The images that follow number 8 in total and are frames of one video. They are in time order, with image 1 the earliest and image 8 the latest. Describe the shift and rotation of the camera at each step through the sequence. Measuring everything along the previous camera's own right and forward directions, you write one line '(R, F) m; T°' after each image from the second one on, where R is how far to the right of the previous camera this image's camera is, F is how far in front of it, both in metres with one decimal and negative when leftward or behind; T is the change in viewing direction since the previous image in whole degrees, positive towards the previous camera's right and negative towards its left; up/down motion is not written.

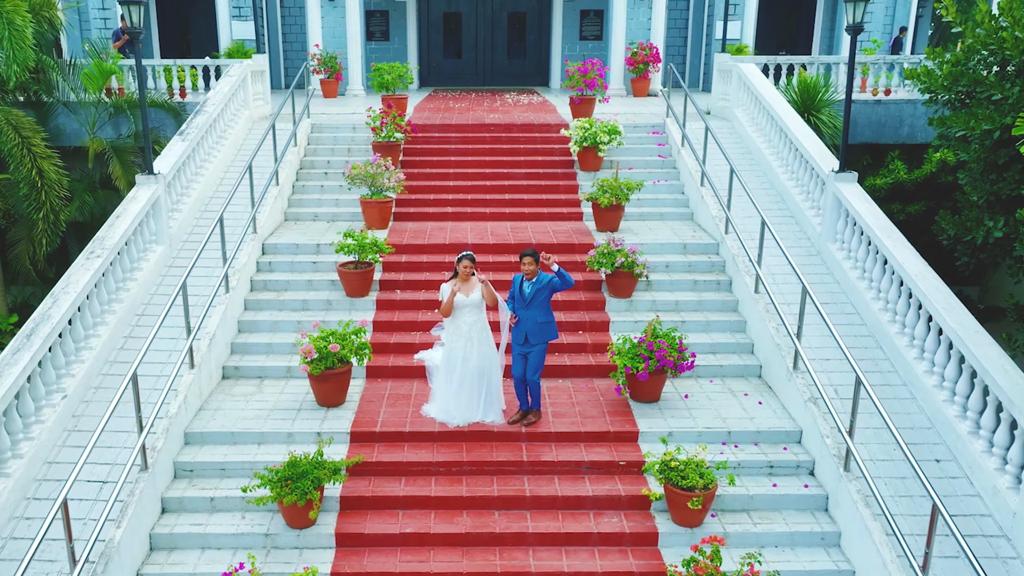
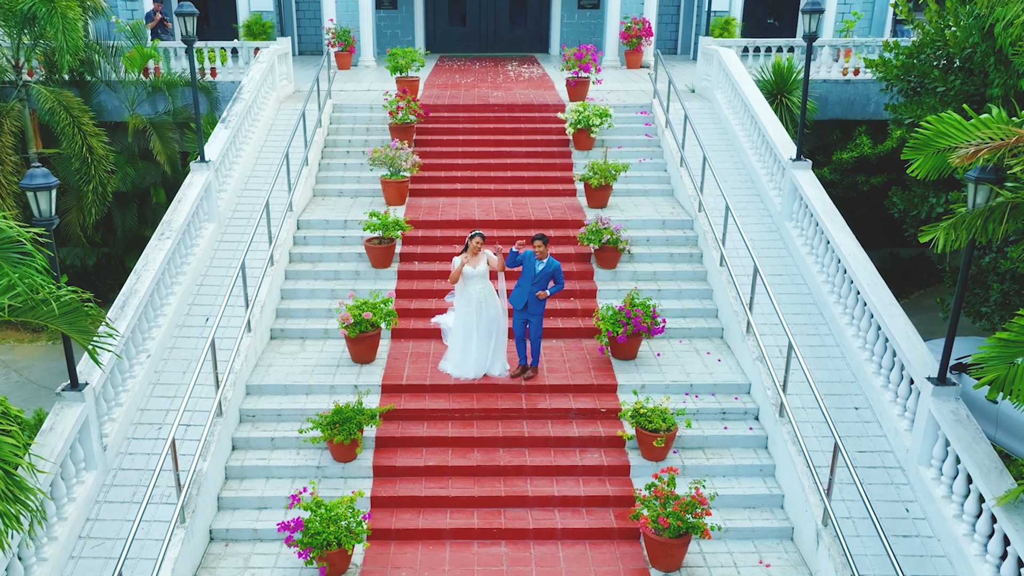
(0.0, -1.5) m; 0°
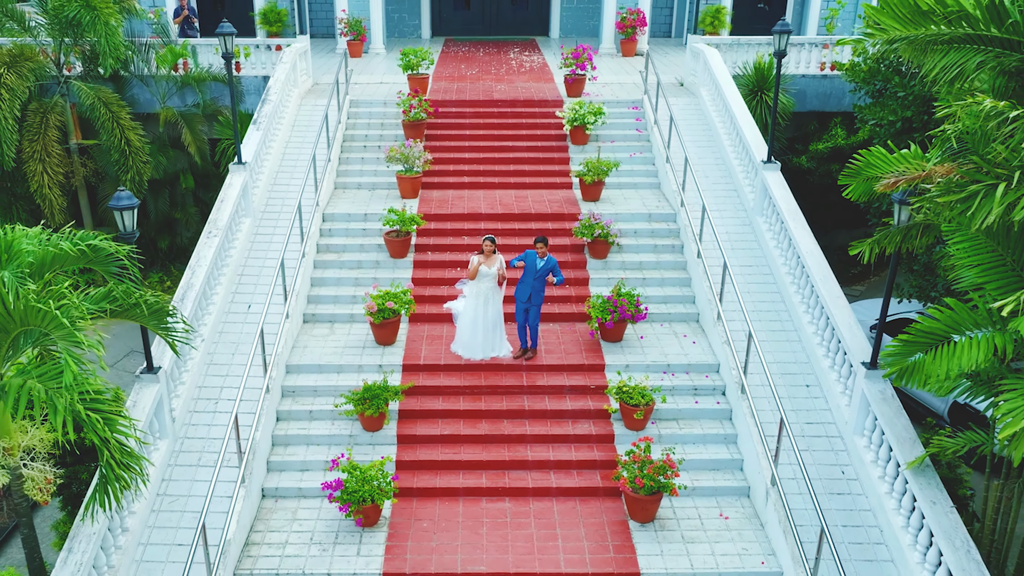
(0.0, -1.4) m; 0°
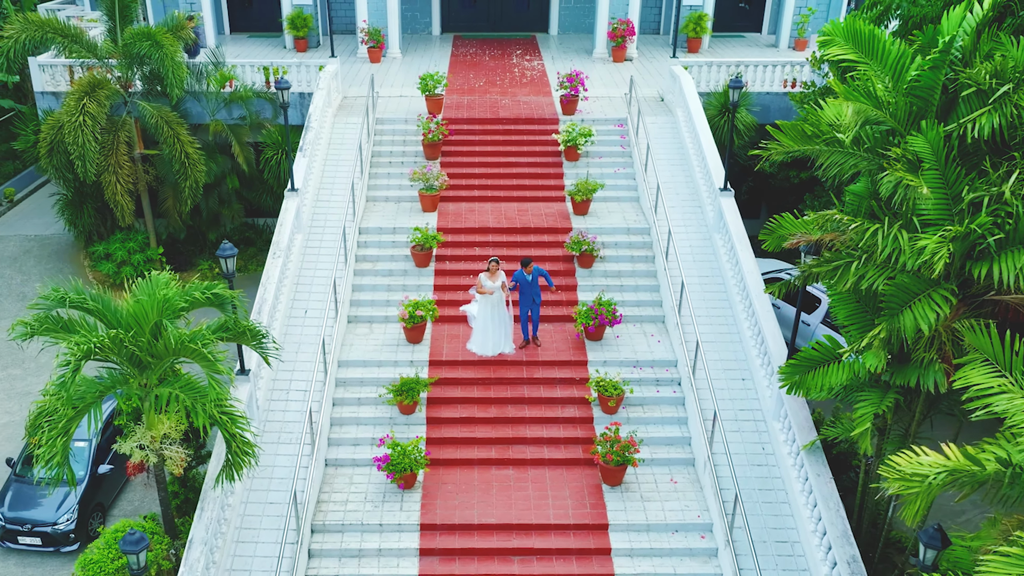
(0.0, -2.7) m; 0°
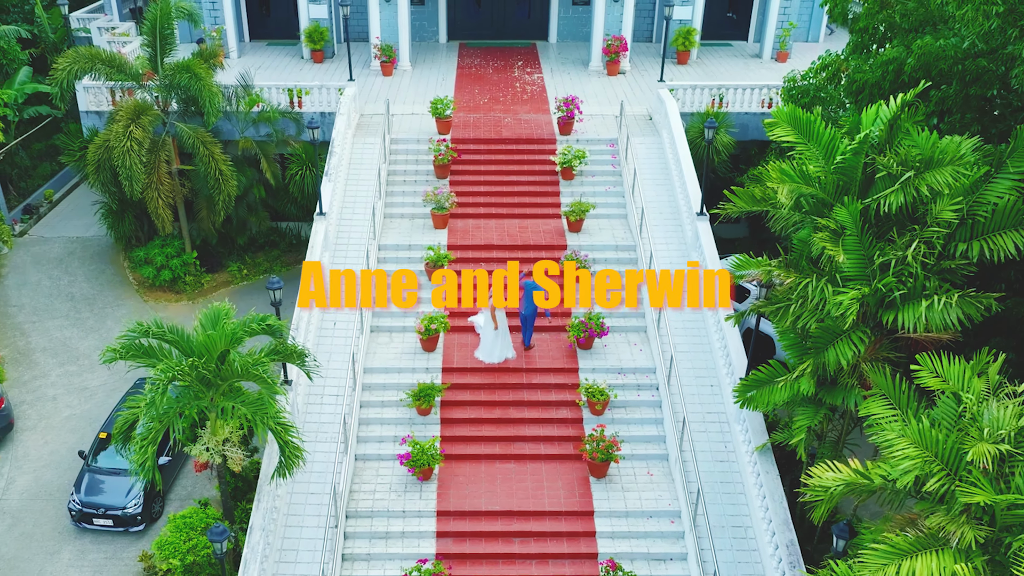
(0.0, -2.0) m; 0°
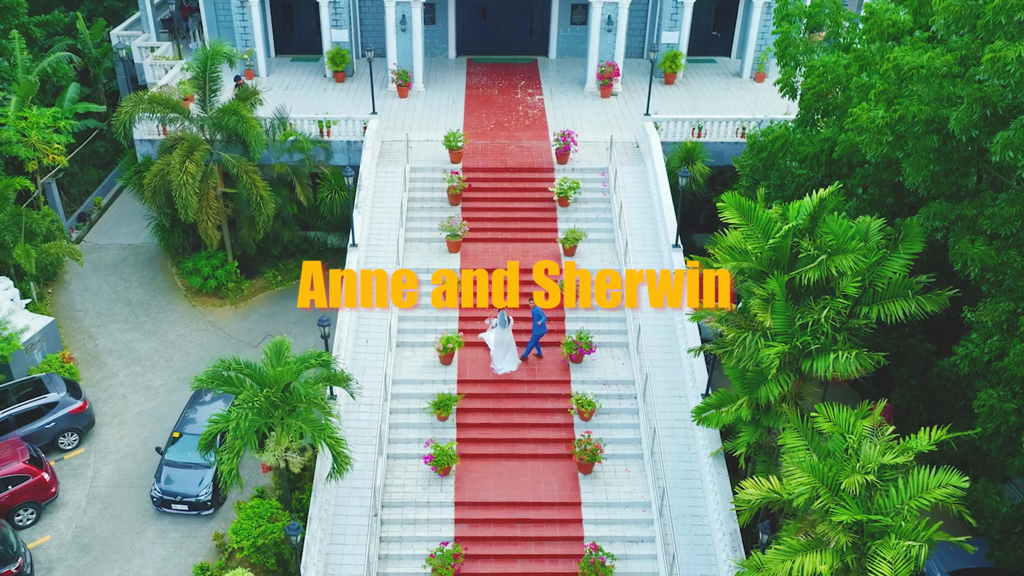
(0.0, -2.9) m; 0°
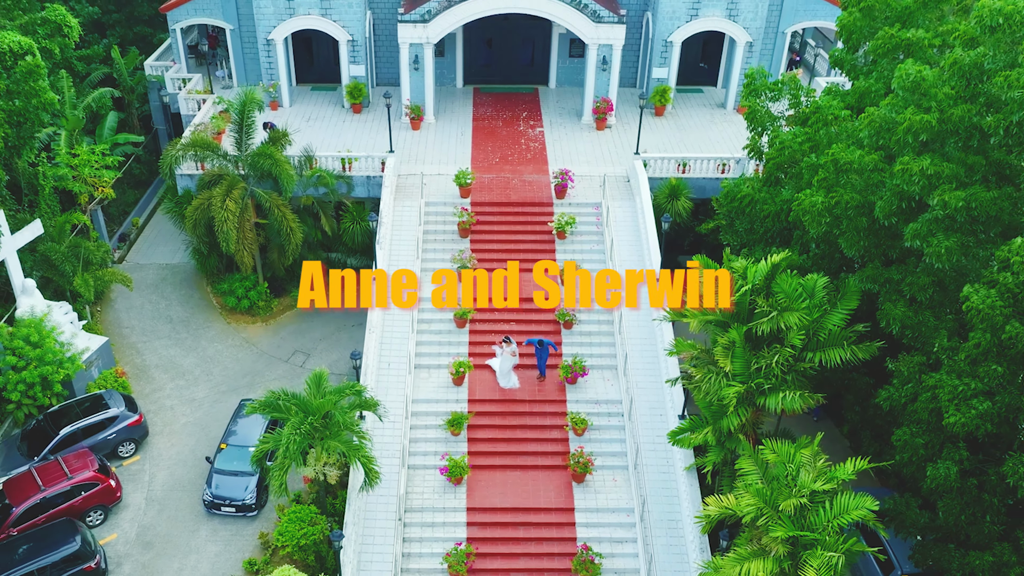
(-0.1, -2.7) m; 0°
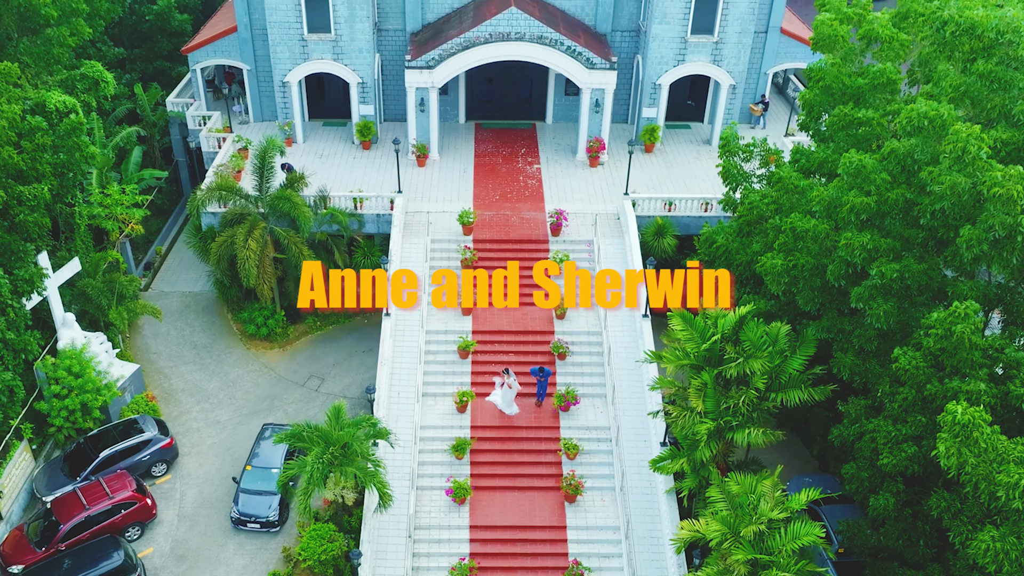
(0.0, -2.1) m; 0°
